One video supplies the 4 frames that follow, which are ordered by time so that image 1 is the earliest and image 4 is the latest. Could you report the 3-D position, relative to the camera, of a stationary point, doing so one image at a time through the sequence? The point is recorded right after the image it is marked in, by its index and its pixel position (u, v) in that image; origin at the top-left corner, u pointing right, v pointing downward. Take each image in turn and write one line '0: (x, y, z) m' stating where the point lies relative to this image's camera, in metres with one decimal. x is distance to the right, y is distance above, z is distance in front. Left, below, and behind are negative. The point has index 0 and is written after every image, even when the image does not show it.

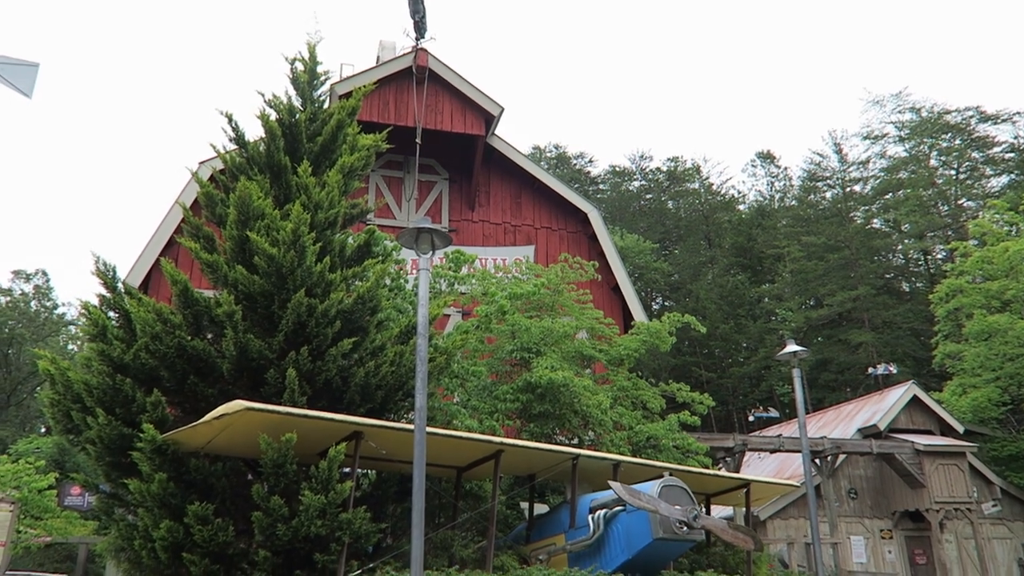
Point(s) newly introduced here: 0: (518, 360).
0: (+0.1, -1.0, +11.2) m
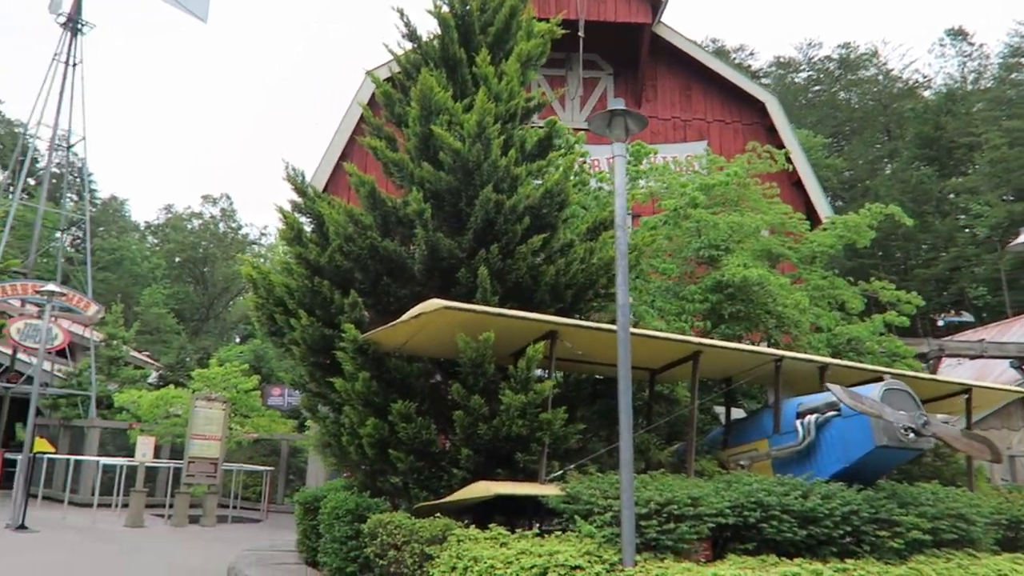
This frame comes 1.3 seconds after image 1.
0: (+2.6, +0.4, +10.5) m
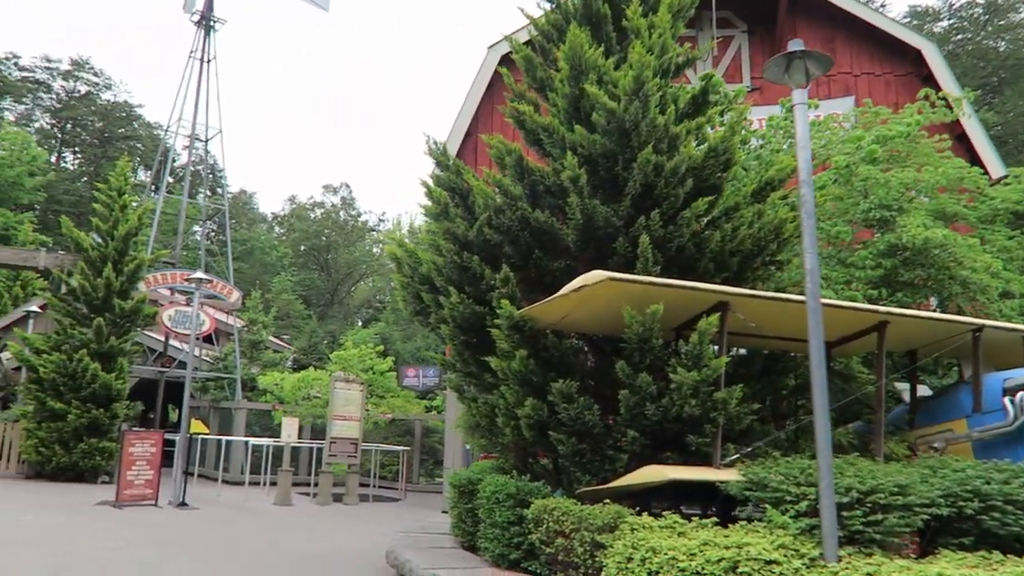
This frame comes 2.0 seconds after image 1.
0: (+4.4, +0.8, +9.5) m
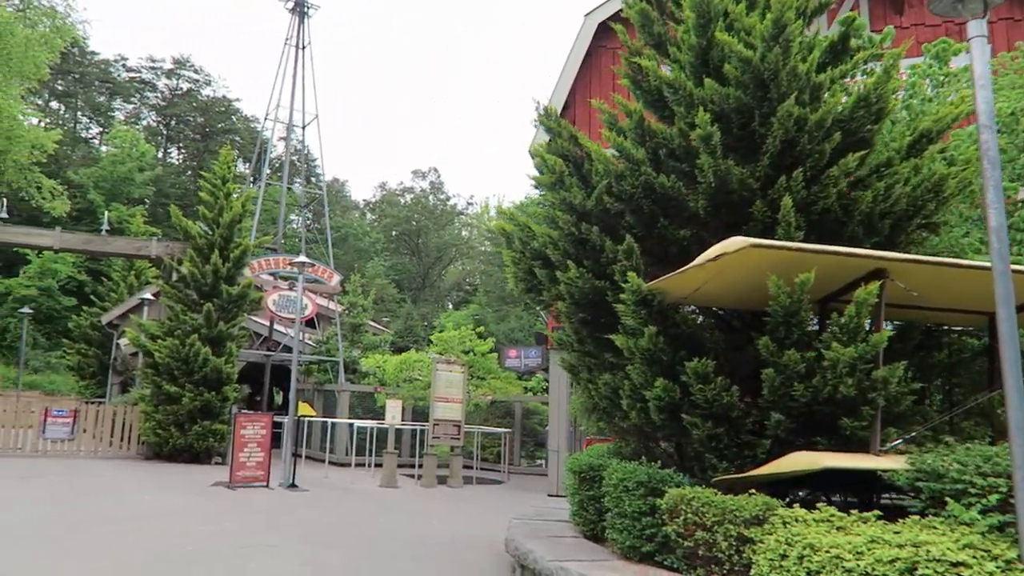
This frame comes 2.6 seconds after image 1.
0: (+5.6, +1.2, +8.5) m
